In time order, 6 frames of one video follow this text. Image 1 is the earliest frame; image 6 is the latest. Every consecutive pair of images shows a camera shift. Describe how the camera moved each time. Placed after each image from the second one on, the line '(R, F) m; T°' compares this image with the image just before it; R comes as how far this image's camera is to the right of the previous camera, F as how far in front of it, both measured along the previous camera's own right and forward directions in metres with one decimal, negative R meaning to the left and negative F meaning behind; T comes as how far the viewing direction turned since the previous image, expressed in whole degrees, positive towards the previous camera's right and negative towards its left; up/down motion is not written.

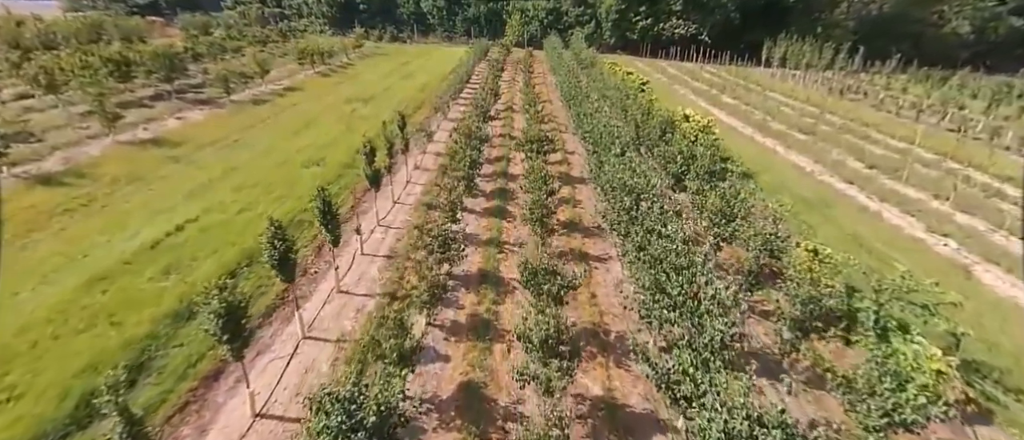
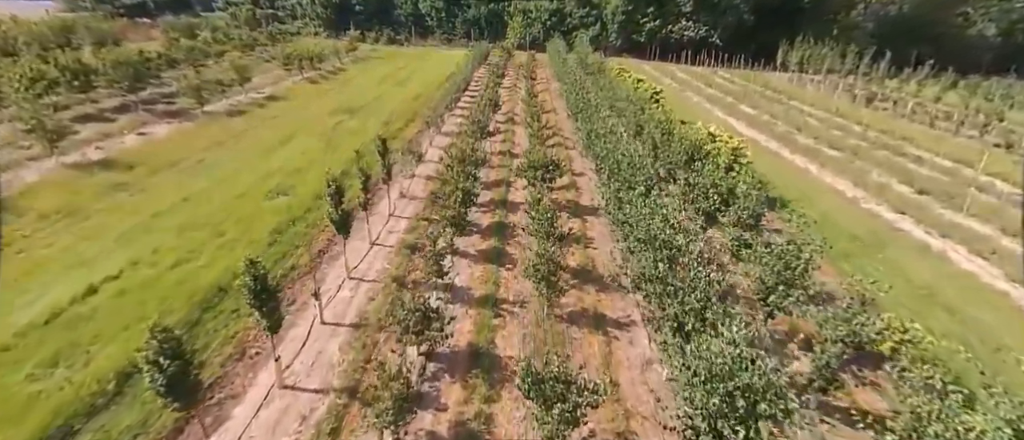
(+0.1, +2.9) m; 0°
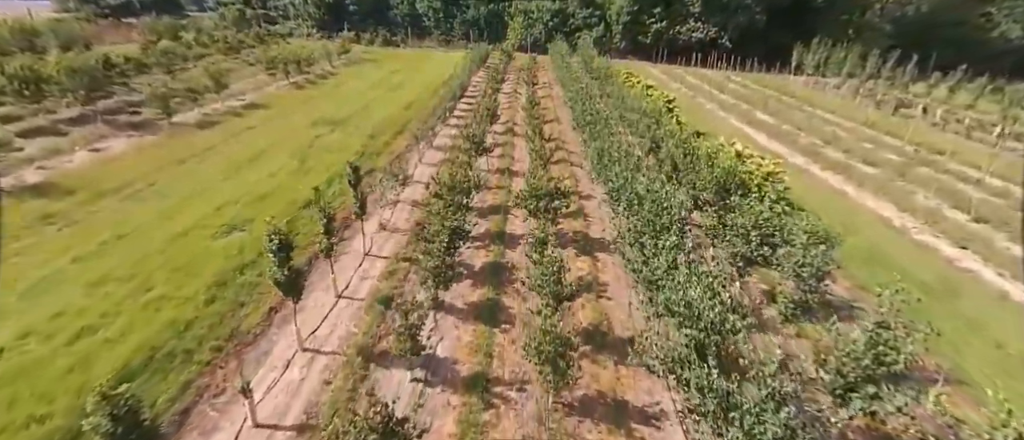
(+0.1, +2.7) m; 0°
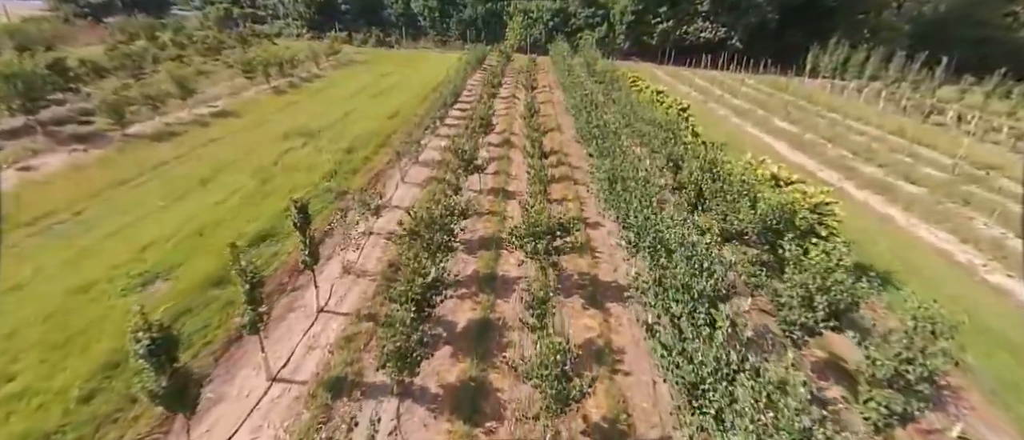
(+0.2, +2.9) m; 0°
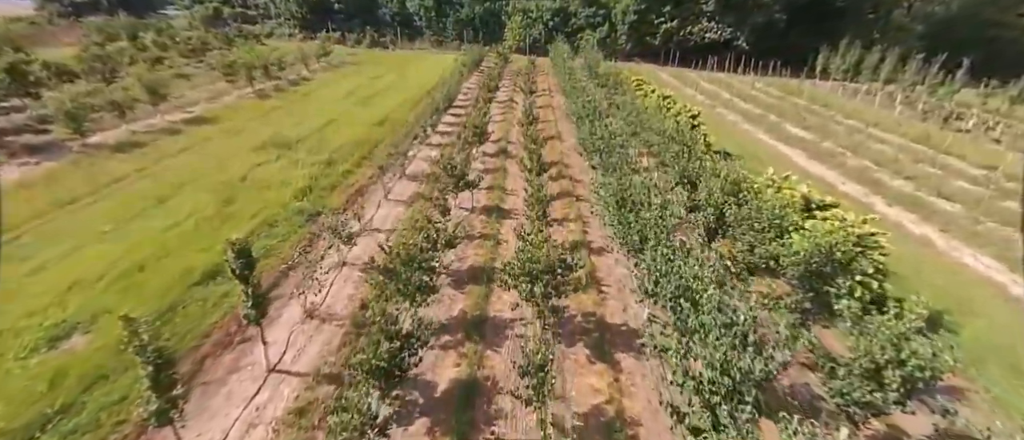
(+0.2, +2.0) m; 0°
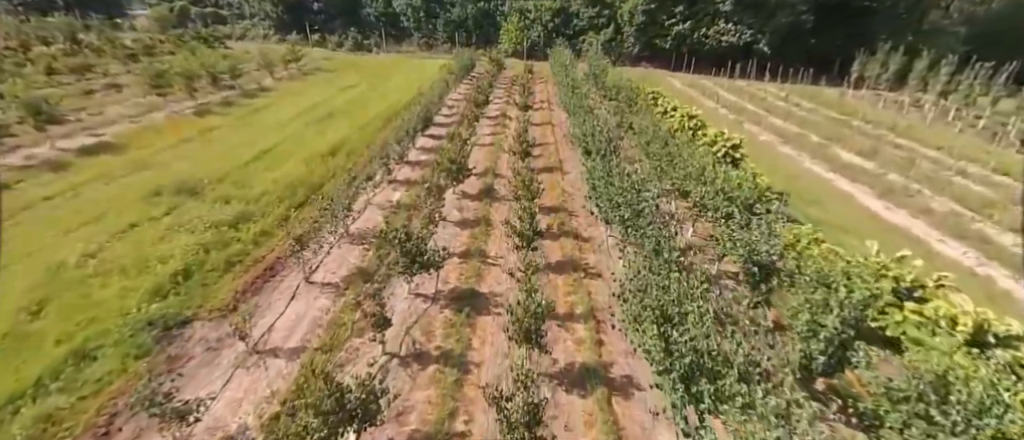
(+0.6, +5.7) m; 0°
